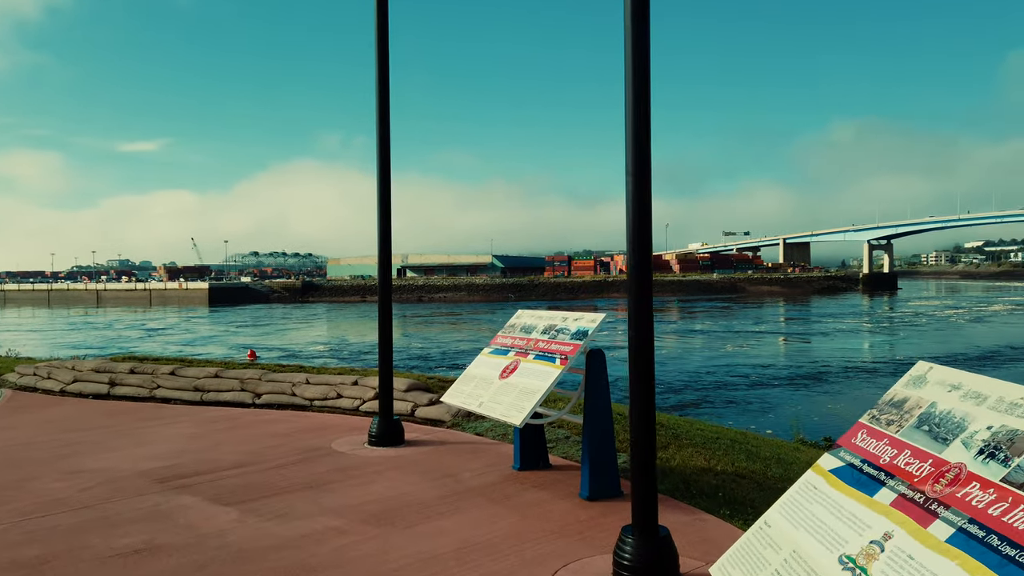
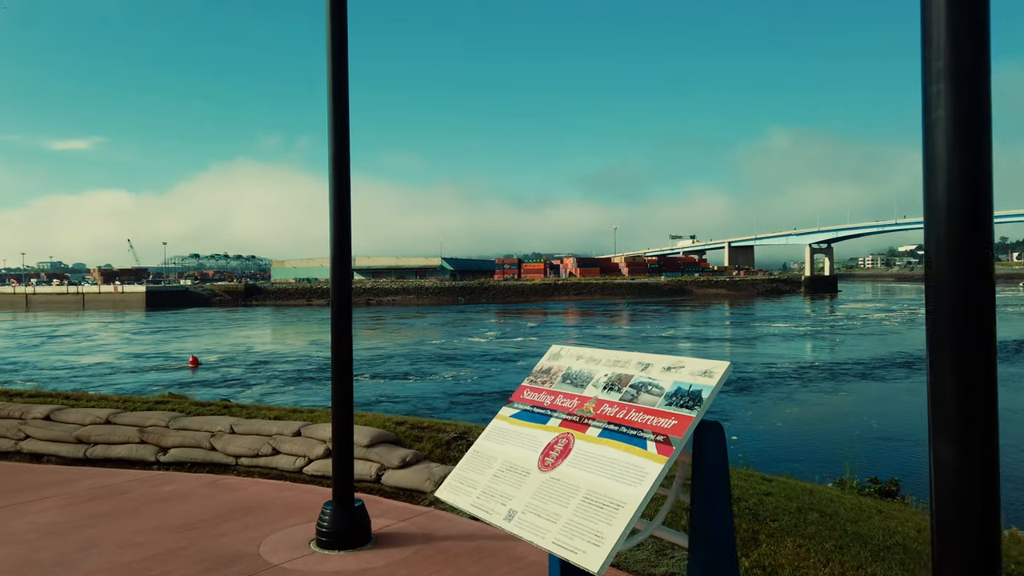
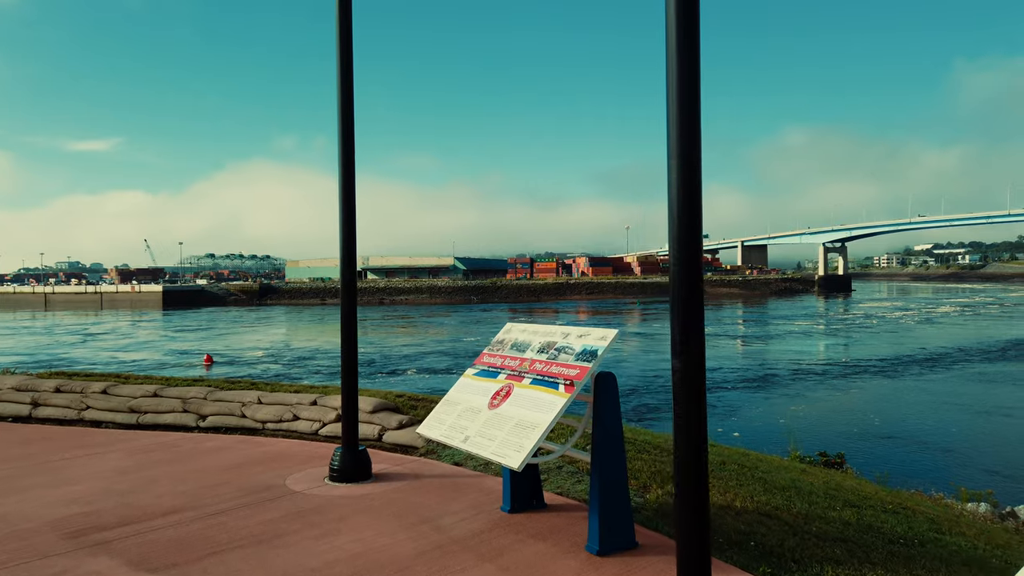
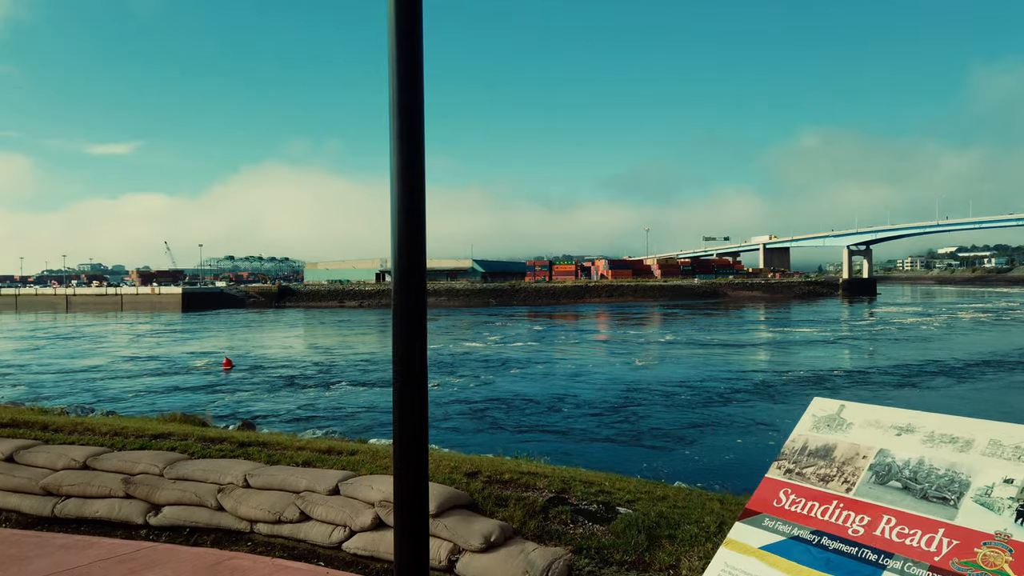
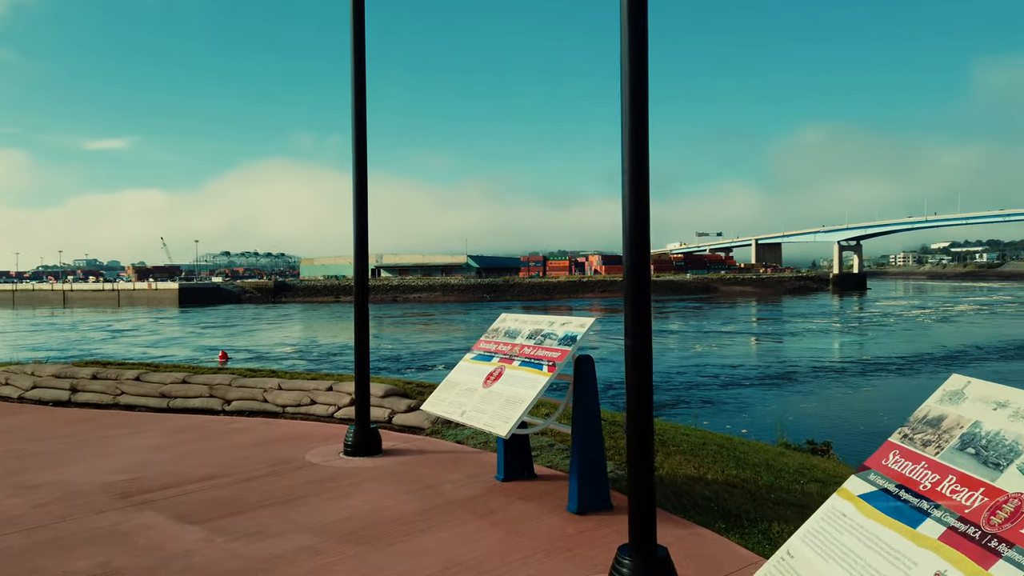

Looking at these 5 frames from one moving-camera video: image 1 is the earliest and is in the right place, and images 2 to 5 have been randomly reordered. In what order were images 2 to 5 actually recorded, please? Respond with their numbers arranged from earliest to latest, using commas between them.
5, 3, 2, 4
